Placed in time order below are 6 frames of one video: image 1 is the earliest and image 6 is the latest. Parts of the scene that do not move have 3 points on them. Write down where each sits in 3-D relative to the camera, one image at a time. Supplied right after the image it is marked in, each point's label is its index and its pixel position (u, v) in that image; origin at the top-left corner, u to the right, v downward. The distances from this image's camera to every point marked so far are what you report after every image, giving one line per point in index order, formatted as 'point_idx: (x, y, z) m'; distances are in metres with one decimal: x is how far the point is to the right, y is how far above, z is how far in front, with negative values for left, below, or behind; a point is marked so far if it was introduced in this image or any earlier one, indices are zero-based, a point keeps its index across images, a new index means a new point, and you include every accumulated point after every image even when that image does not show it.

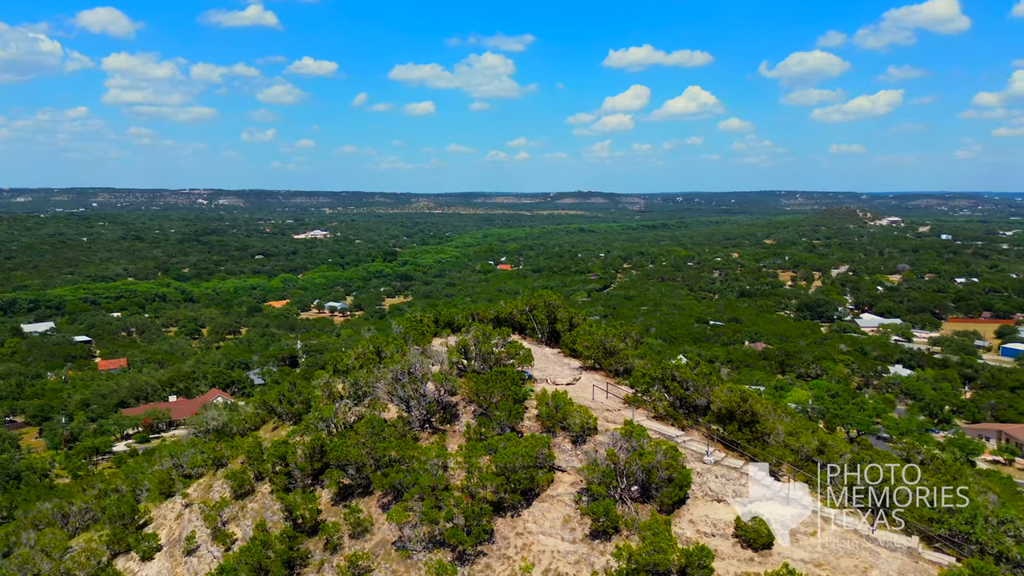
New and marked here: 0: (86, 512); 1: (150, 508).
0: (-9.9, -5.2, +12.9) m
1: (-7.4, -4.5, +11.4) m
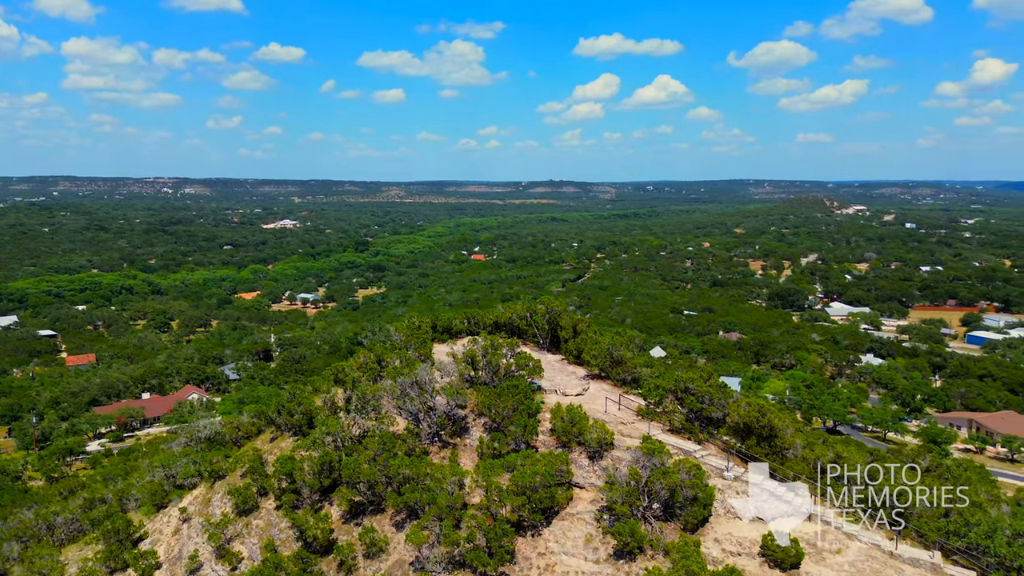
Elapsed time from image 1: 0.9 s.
0: (-9.9, -5.3, +12.6) m
1: (-7.4, -4.7, +11.2) m
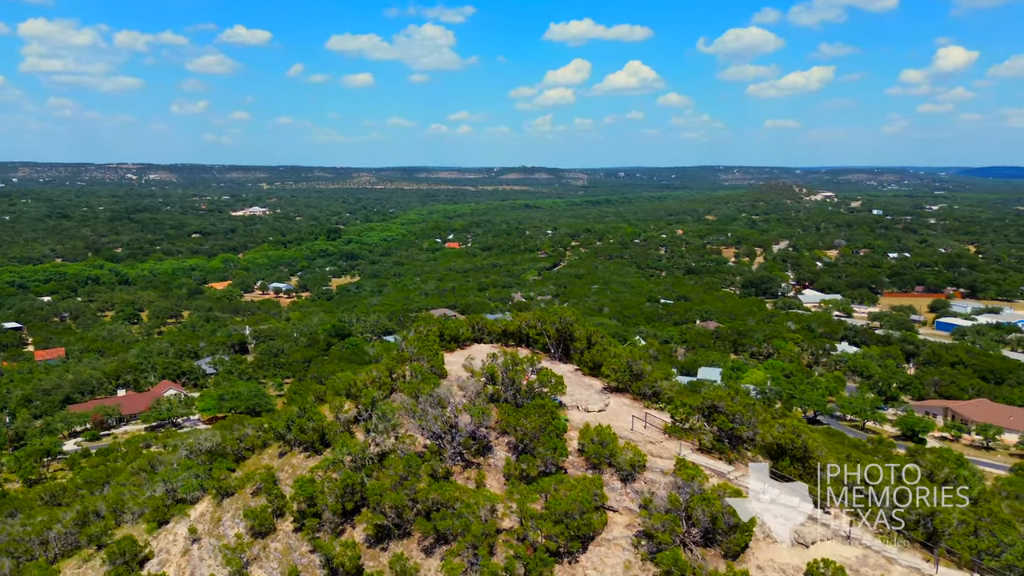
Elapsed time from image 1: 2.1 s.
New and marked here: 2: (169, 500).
0: (-9.8, -5.5, +12.3) m
1: (-7.3, -4.8, +11.0) m
2: (-7.0, -4.5, +11.6) m
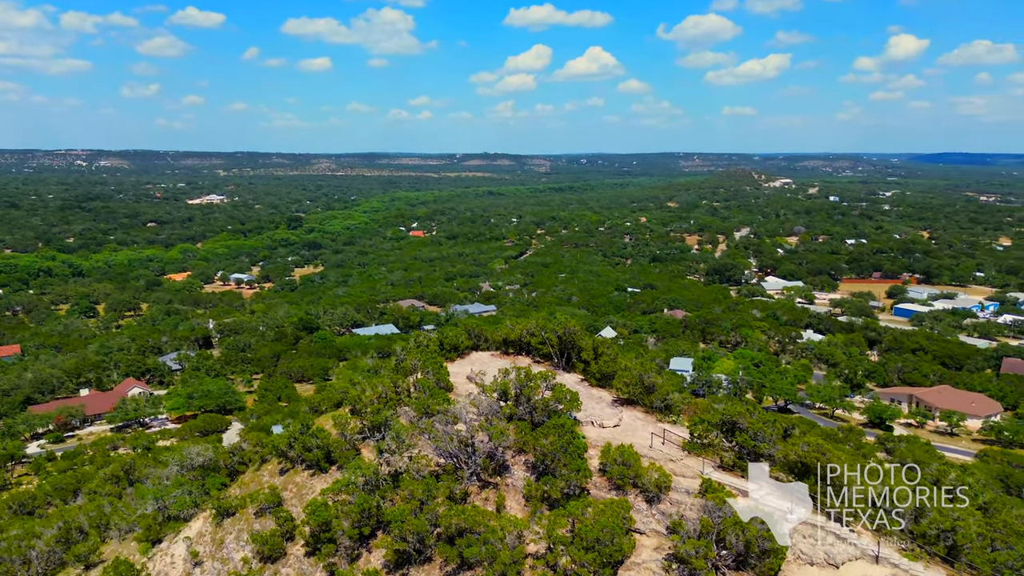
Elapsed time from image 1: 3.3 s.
0: (-9.9, -5.7, +11.9) m
1: (-7.2, -5.0, +10.6) m
2: (-7.1, -4.6, +11.2) m
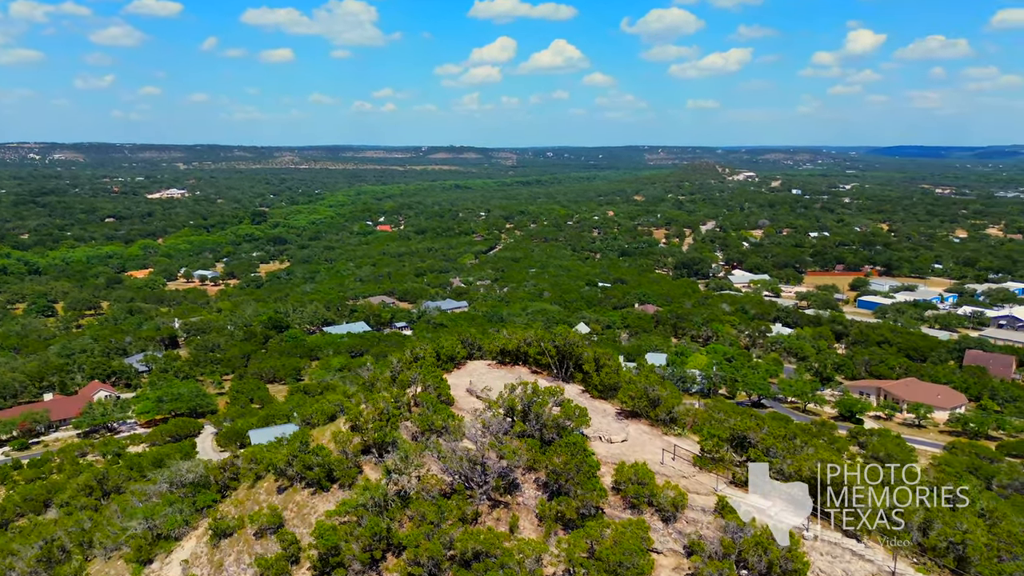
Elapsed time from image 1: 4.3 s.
0: (-10.0, -5.9, +11.5) m
1: (-7.3, -5.2, +10.3) m
2: (-7.1, -4.9, +10.9) m
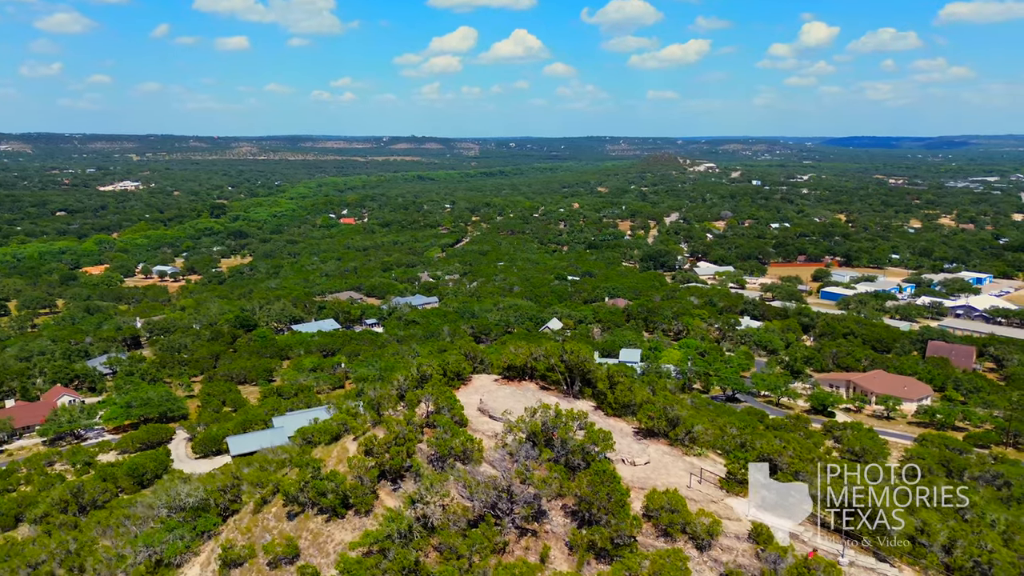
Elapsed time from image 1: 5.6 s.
0: (-9.9, -6.3, +11.1) m
1: (-7.2, -5.6, +10.0) m
2: (-7.0, -5.2, +10.6) m
